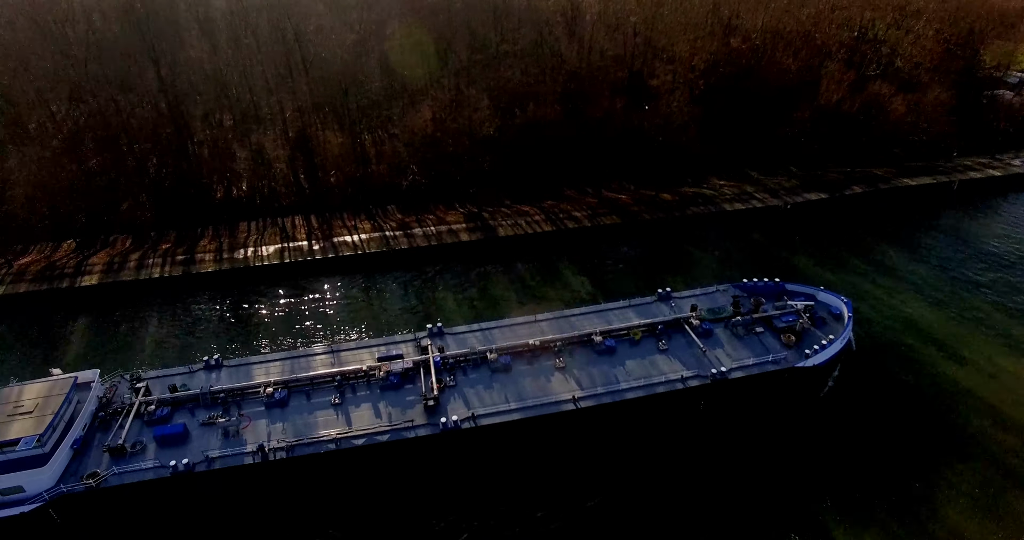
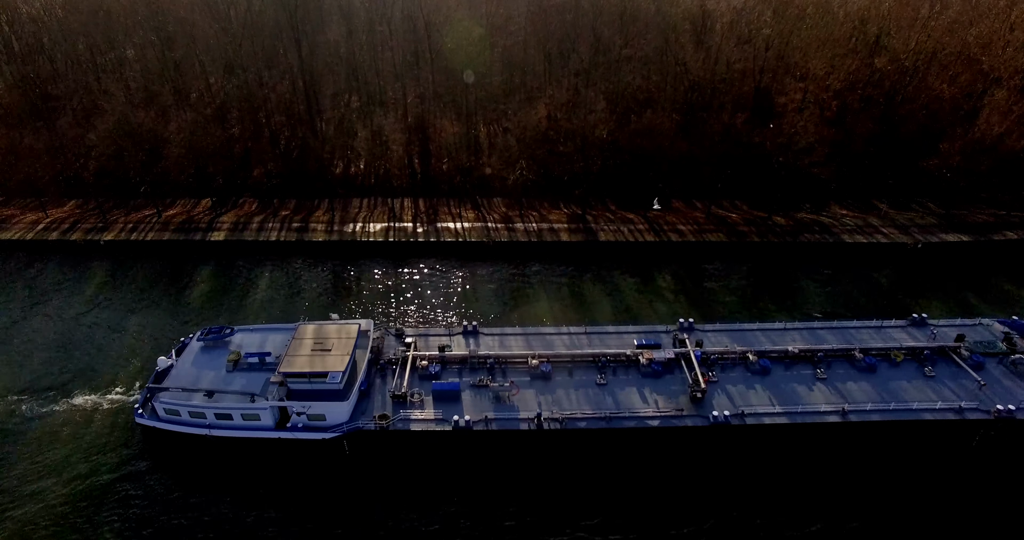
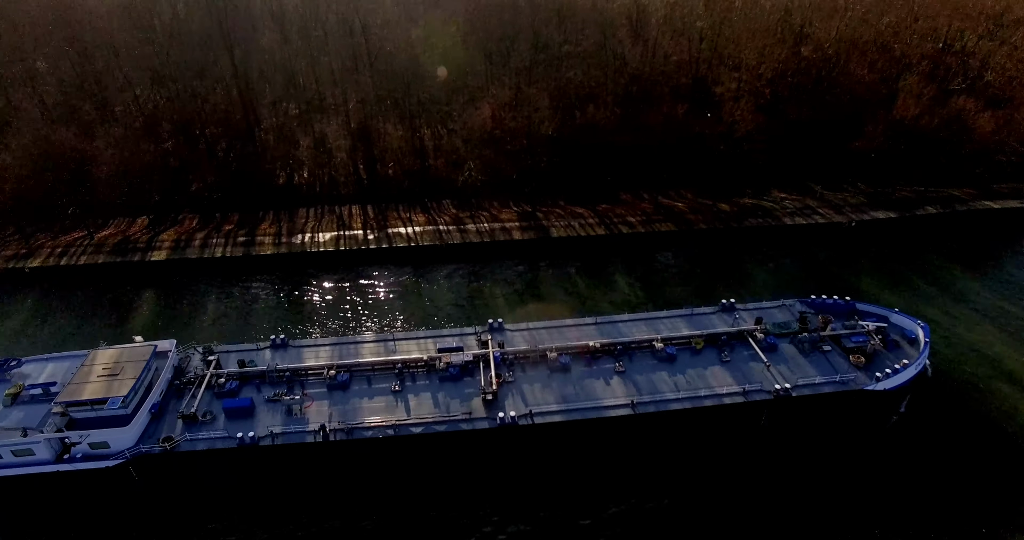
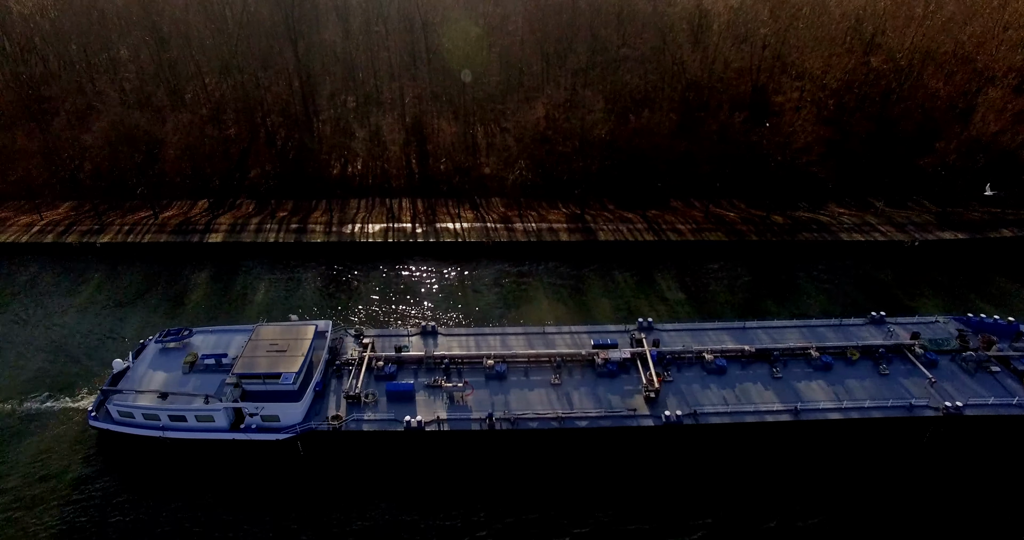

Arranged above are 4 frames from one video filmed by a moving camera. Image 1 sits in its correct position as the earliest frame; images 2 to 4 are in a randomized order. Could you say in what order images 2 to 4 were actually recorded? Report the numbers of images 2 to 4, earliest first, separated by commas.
3, 4, 2
